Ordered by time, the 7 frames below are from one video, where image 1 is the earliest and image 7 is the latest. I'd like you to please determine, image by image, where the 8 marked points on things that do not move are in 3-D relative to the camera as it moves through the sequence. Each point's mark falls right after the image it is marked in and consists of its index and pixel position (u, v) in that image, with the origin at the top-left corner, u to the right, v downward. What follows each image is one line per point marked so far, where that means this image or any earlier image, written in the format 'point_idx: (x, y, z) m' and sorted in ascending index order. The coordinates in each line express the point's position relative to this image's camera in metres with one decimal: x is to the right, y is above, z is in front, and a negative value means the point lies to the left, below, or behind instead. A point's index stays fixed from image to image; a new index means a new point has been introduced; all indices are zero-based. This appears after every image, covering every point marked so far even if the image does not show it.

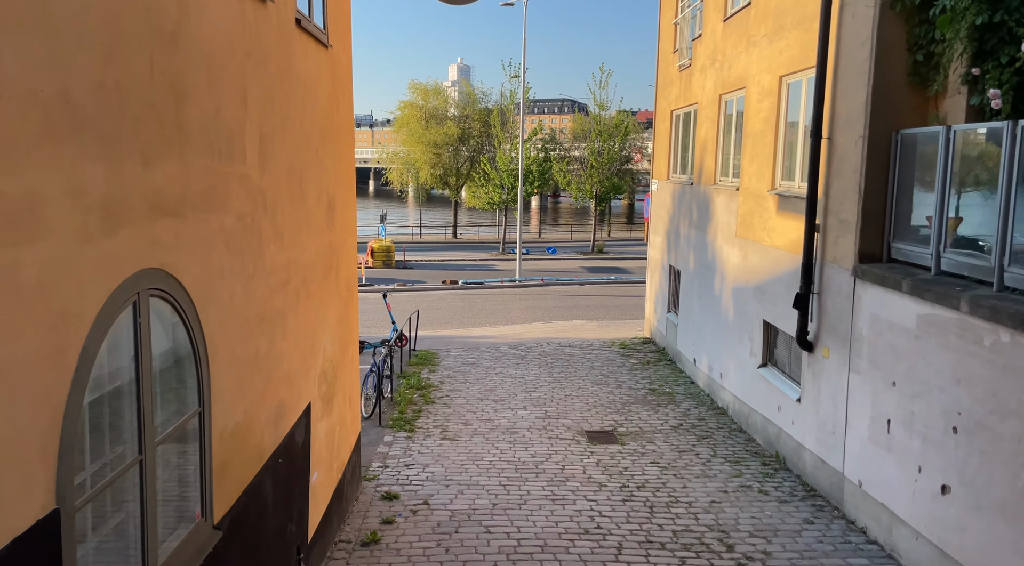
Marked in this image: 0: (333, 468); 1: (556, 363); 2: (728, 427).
0: (-1.5, -1.5, +6.7) m
1: (+0.8, -1.5, +15.1) m
2: (+2.8, -1.9, +10.8) m
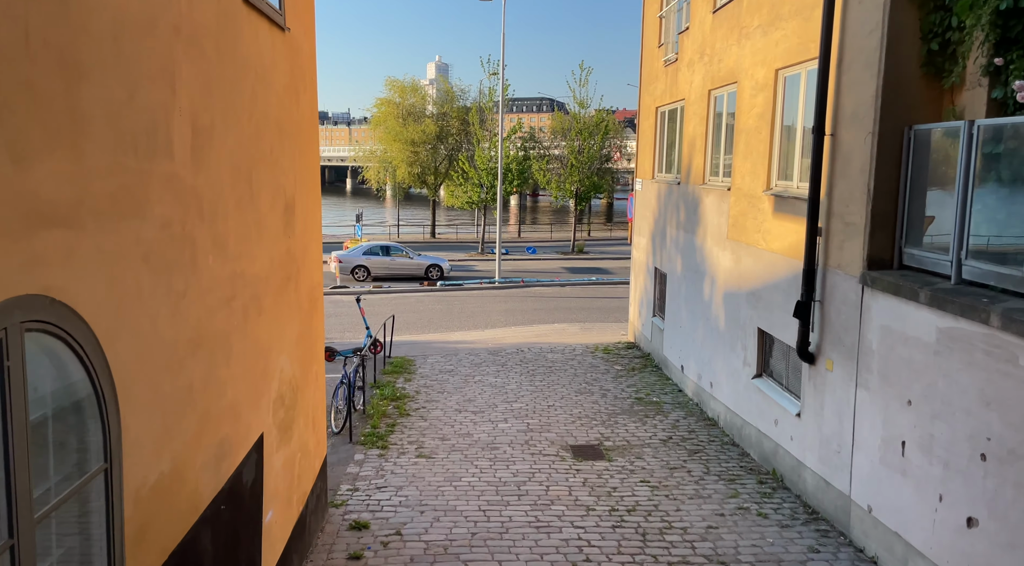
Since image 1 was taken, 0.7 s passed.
0: (-1.6, -1.6, +6.0) m
1: (+0.4, -1.5, +14.5) m
2: (+2.6, -2.0, +10.3) m
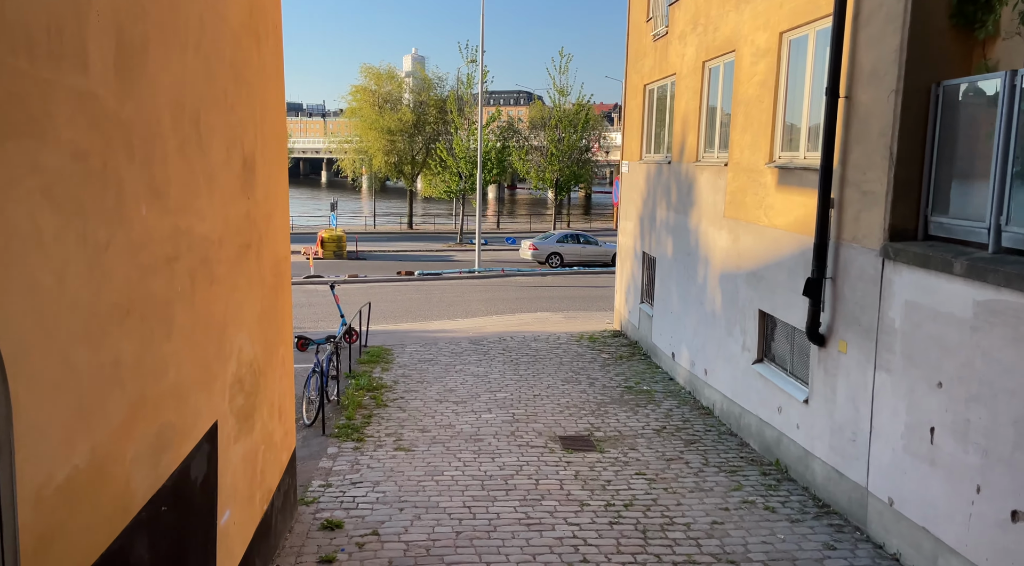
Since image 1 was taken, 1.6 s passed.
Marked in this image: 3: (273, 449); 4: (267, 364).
0: (-1.7, -1.4, +5.3) m
1: (+0.1, -1.3, +13.8) m
2: (+2.4, -1.7, +9.7) m
3: (-1.7, -1.2, +5.9) m
4: (-1.7, -0.6, +5.6) m
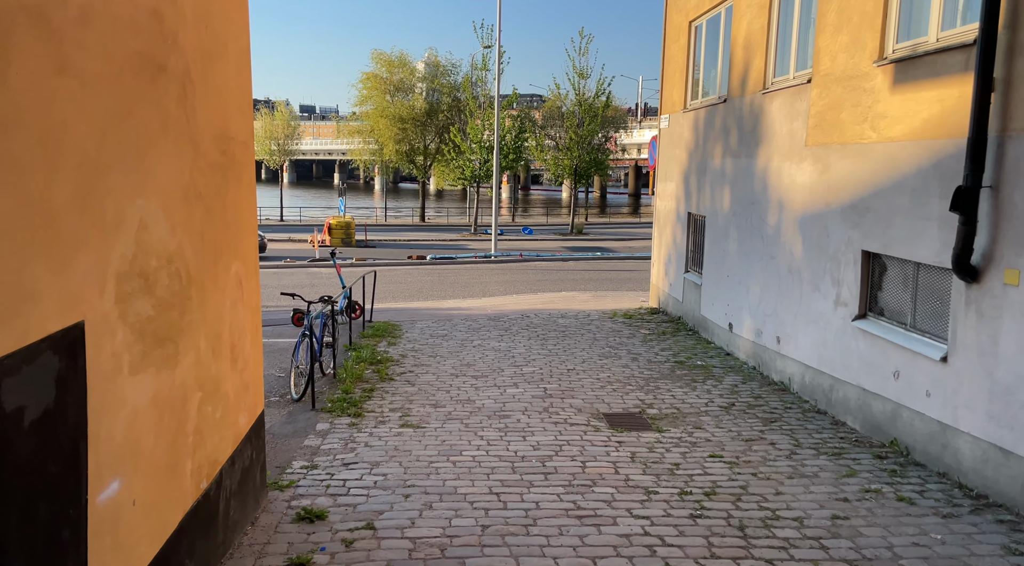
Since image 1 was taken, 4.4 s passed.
0: (-1.4, -0.8, +3.5) m
1: (+0.5, -0.7, +12.0) m
2: (+2.7, -1.2, +7.8) m
3: (-1.5, -0.6, +4.1) m
4: (-1.4, 0.0, +3.8) m
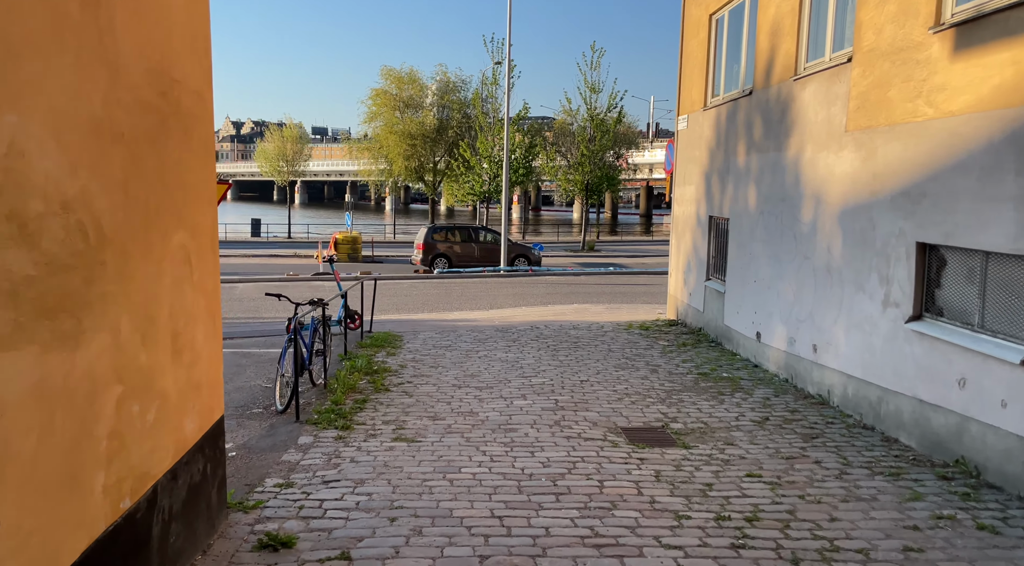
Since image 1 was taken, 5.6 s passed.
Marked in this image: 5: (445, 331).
0: (-1.4, -0.7, +2.7) m
1: (+0.6, -0.8, +11.2) m
2: (+2.8, -1.2, +7.0) m
3: (-1.4, -0.5, +3.3) m
4: (-1.4, +0.2, +3.1) m
5: (-1.0, -0.7, +12.7) m
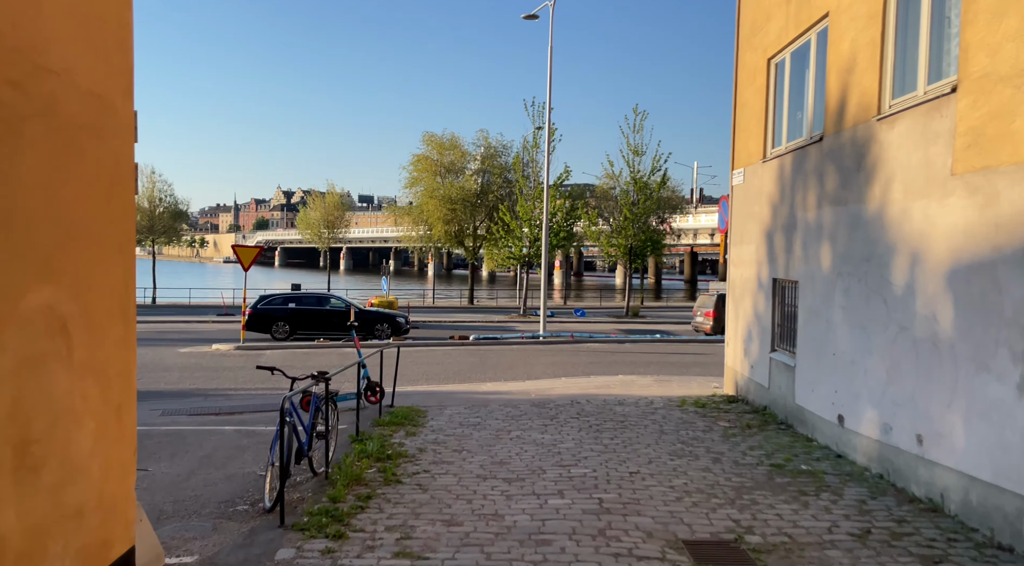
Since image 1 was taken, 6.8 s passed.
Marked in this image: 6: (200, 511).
0: (-1.4, -0.8, +1.5) m
1: (+1.1, -1.7, +9.8) m
2: (+3.0, -1.7, +5.5) m
3: (-1.4, -0.7, +2.1) m
4: (-1.4, 0.0, +1.9) m
5: (-0.5, -1.7, +11.4) m
6: (-2.4, -1.8, +6.3) m
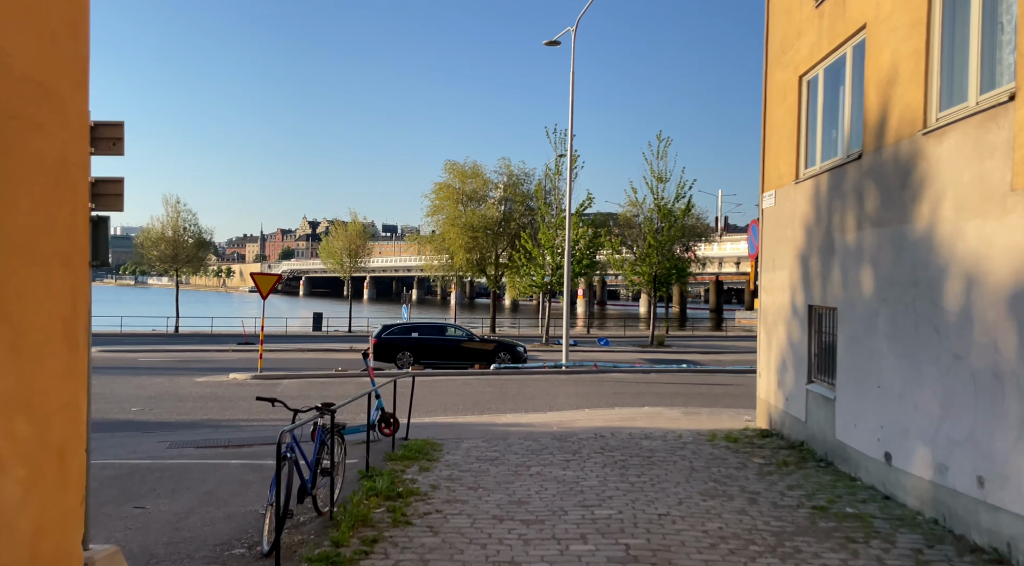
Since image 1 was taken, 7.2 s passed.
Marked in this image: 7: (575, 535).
0: (-1.4, -0.8, +1.0) m
1: (+1.3, -2.0, +9.2) m
2: (+3.1, -1.8, +4.9) m
3: (-1.4, -0.7, +1.7) m
4: (-1.4, -0.1, +1.5) m
5: (-0.3, -2.1, +10.9) m
6: (-2.3, -1.9, +5.8) m
7: (+0.5, -1.9, +6.2) m
